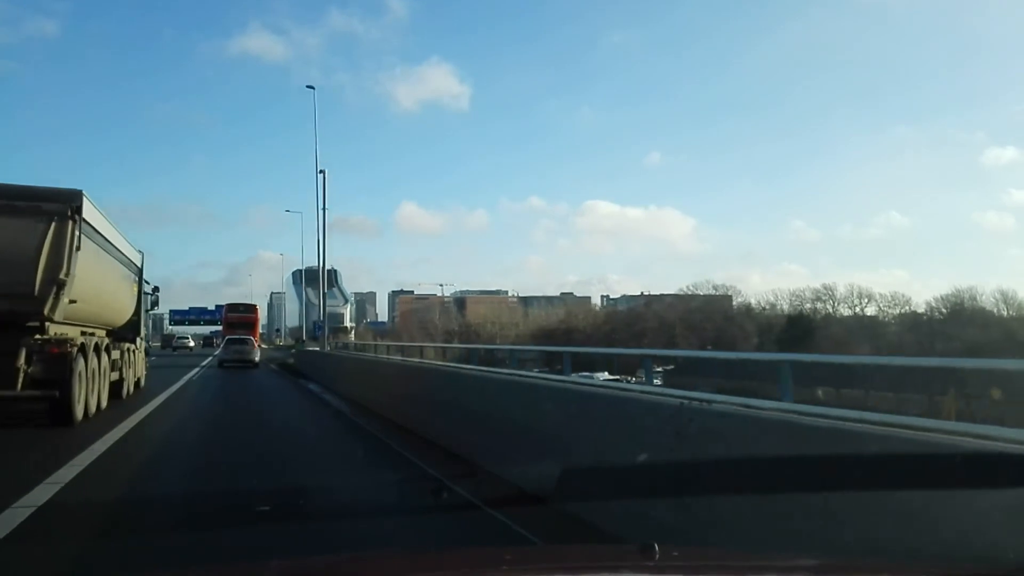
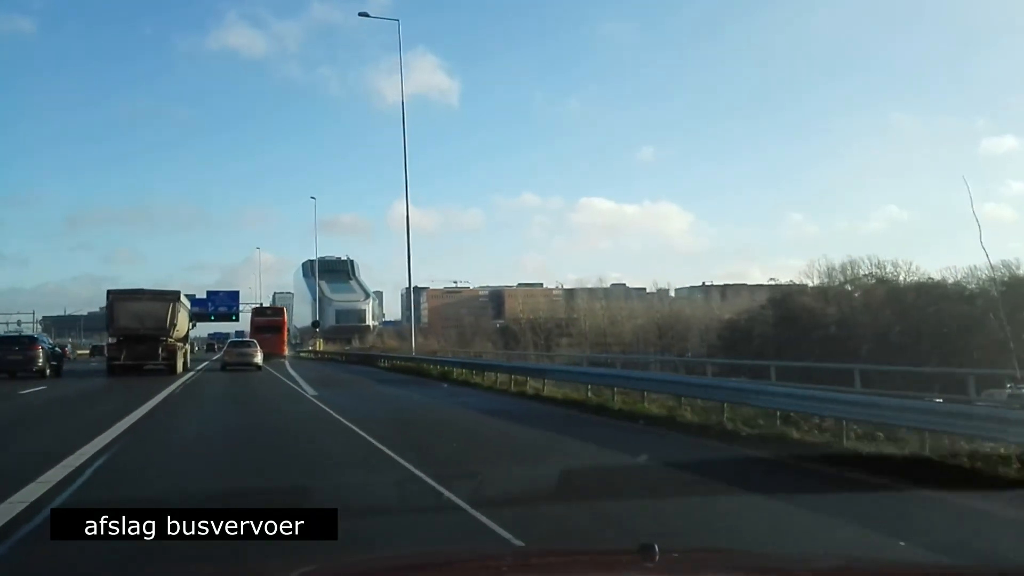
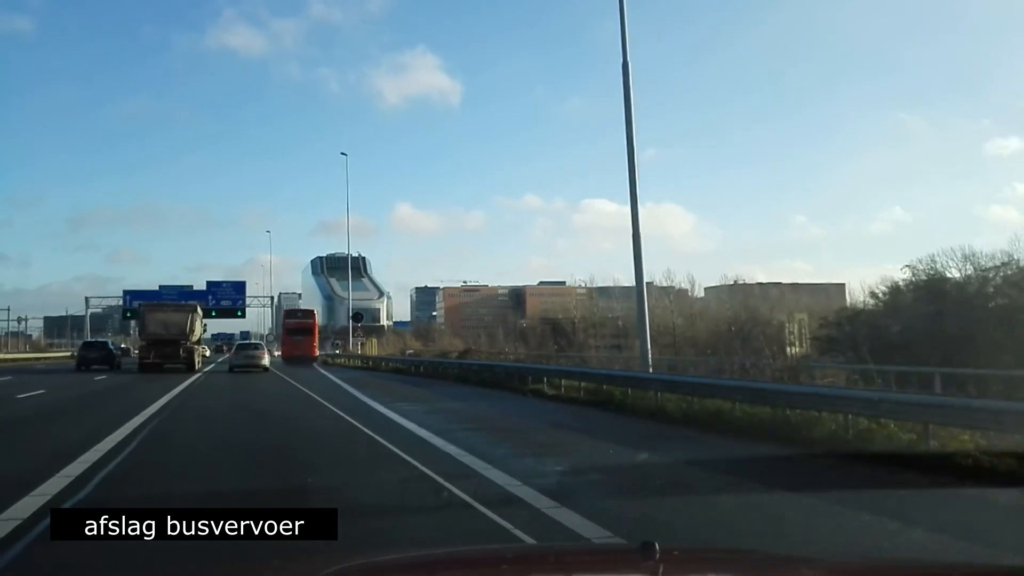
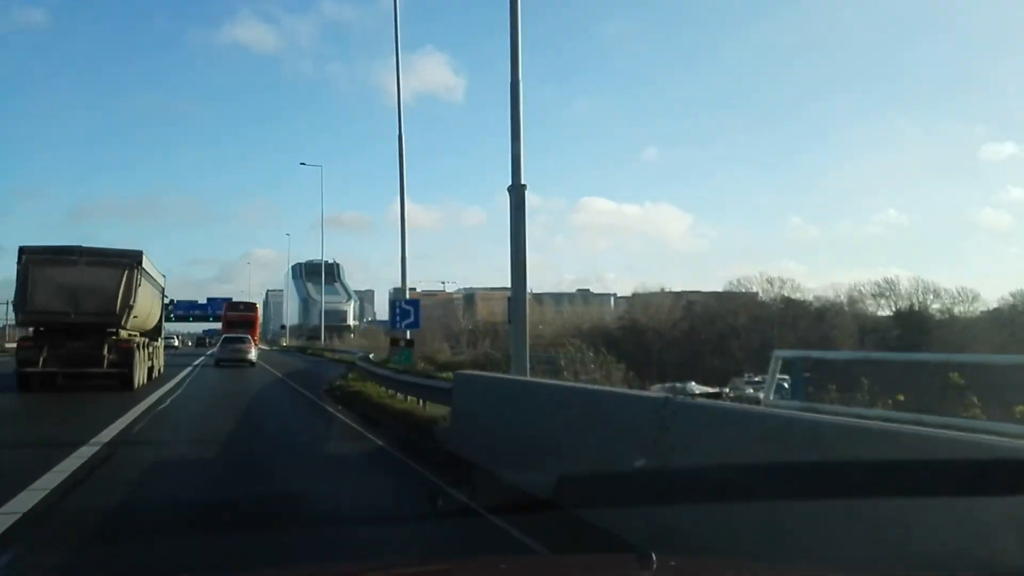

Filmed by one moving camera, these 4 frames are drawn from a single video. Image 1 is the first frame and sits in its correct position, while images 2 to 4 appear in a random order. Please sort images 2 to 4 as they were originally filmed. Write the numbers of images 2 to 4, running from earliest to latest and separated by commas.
4, 2, 3
